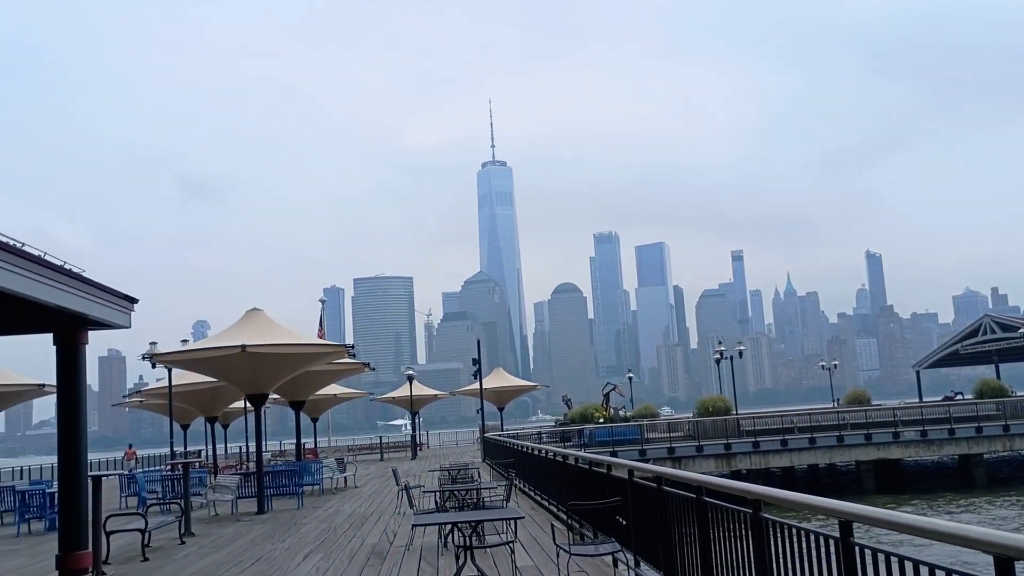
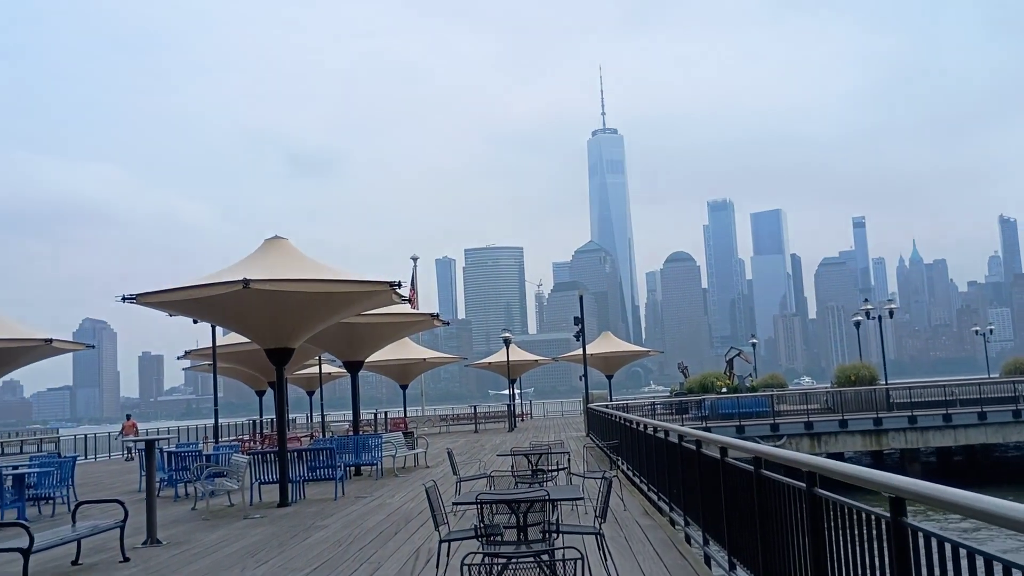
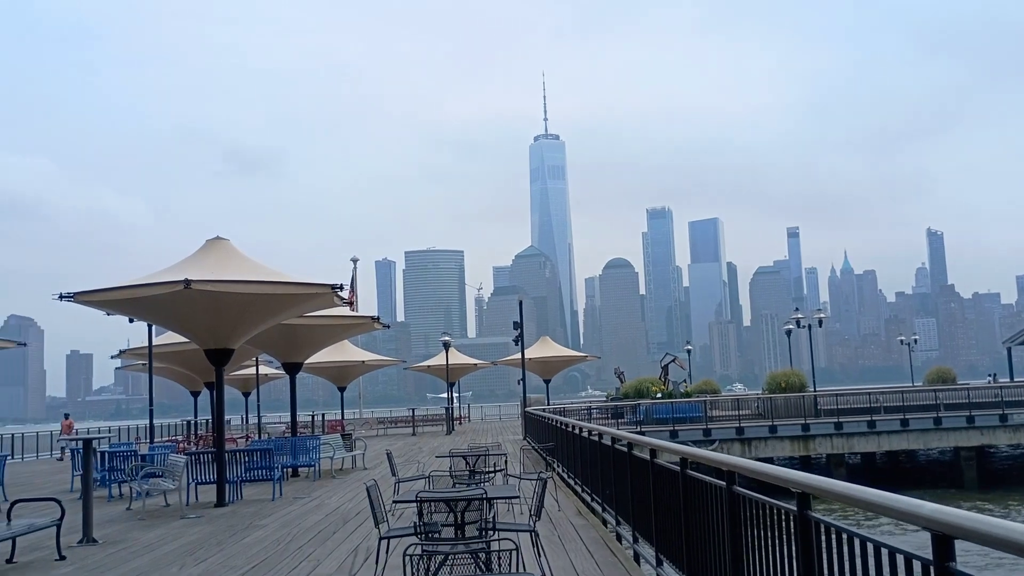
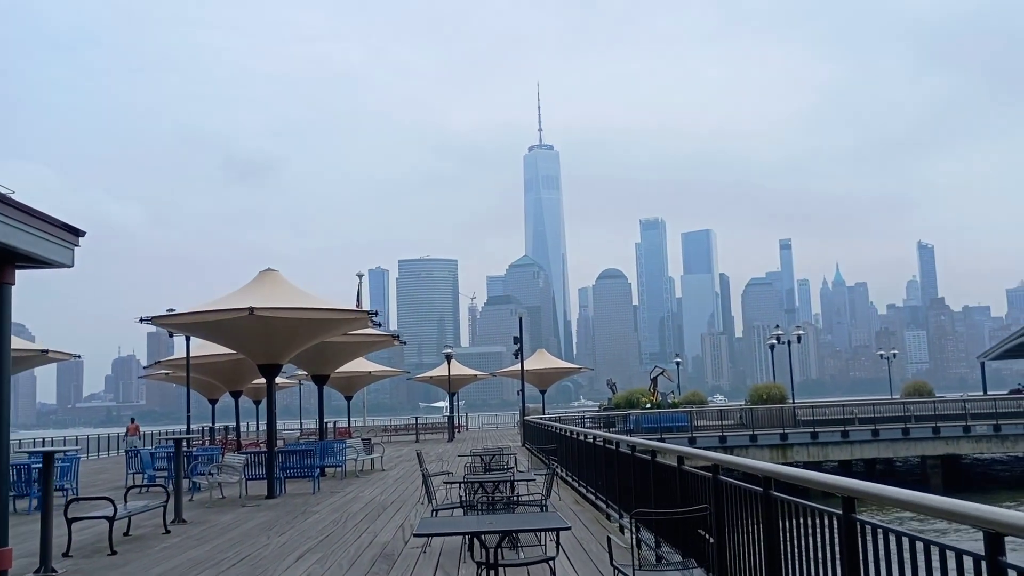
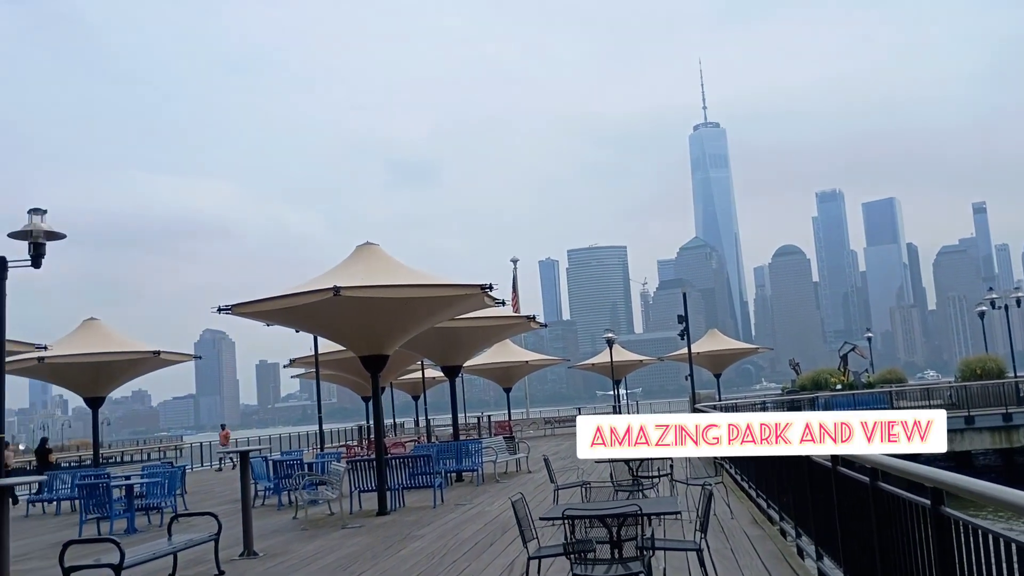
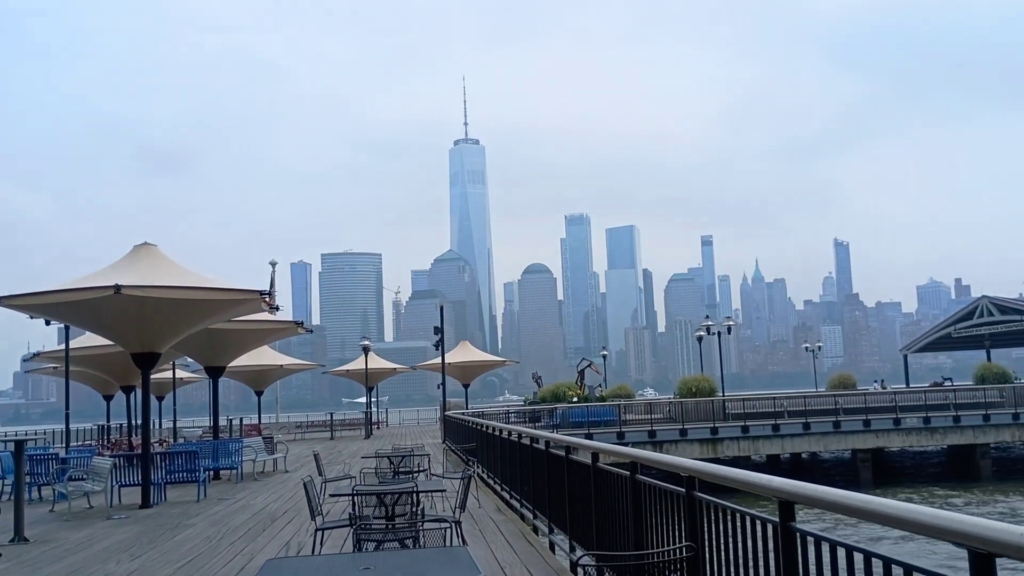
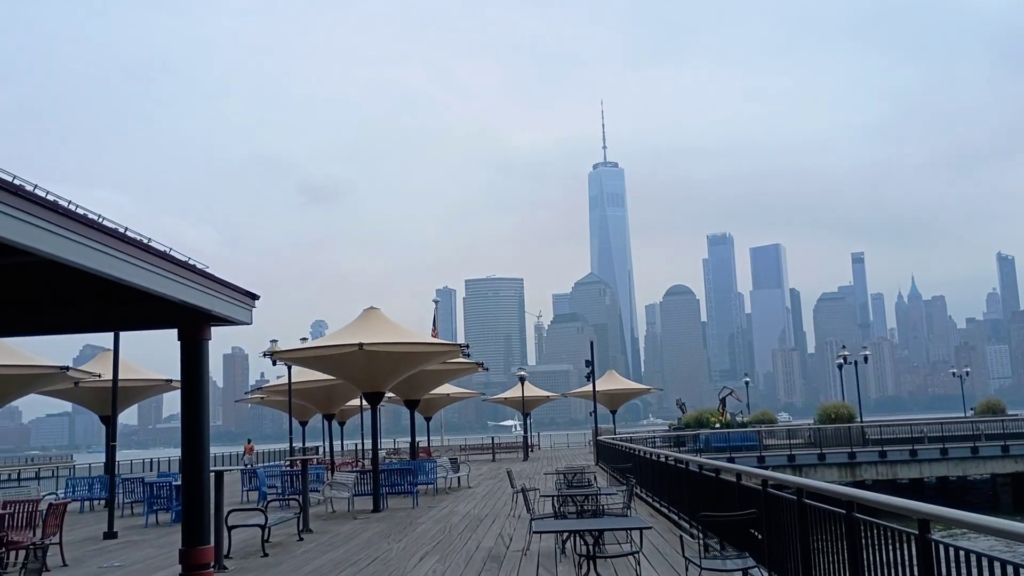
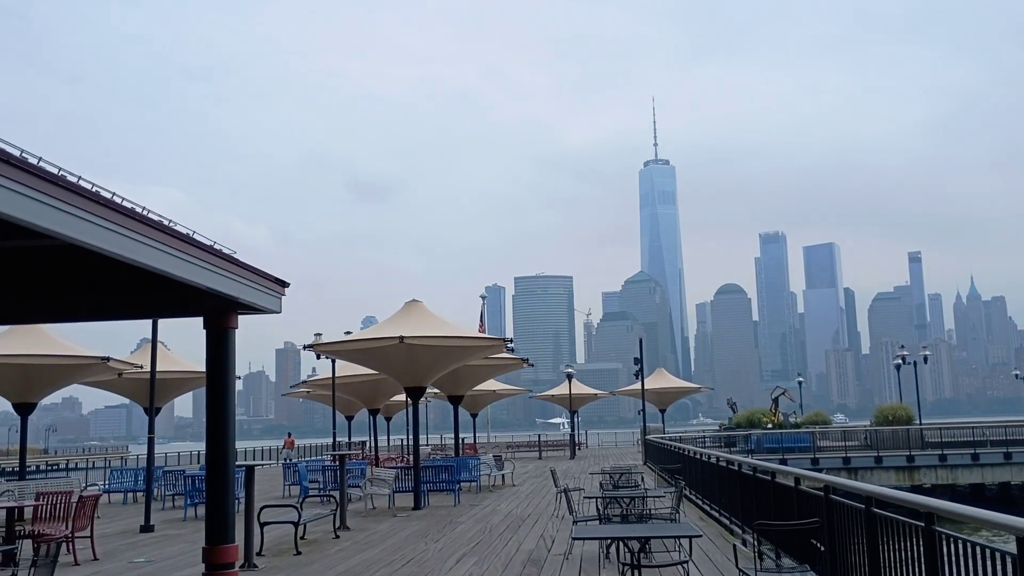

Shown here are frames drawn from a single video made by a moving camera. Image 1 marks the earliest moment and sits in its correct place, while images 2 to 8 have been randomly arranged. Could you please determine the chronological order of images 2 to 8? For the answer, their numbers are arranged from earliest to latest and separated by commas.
7, 8, 4, 6, 3, 2, 5
